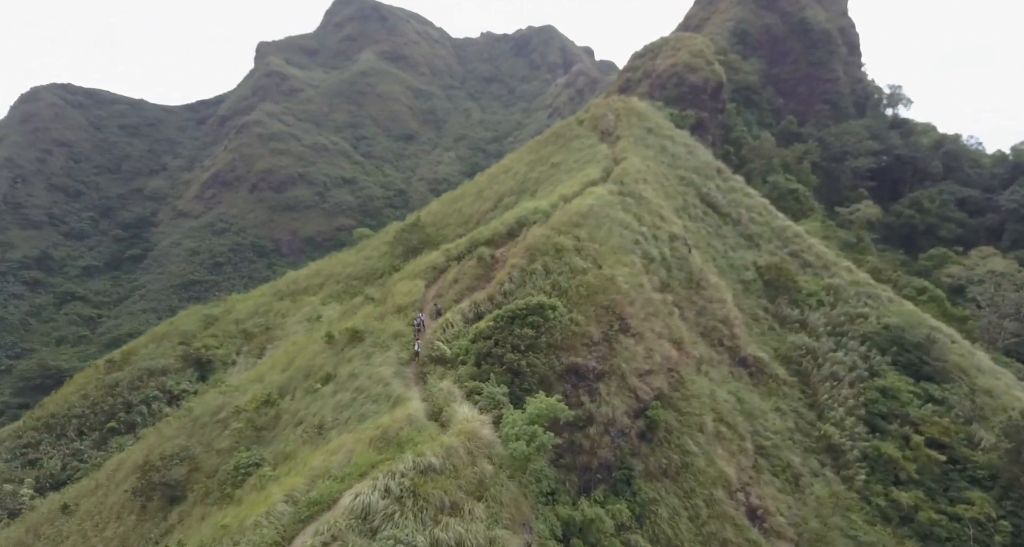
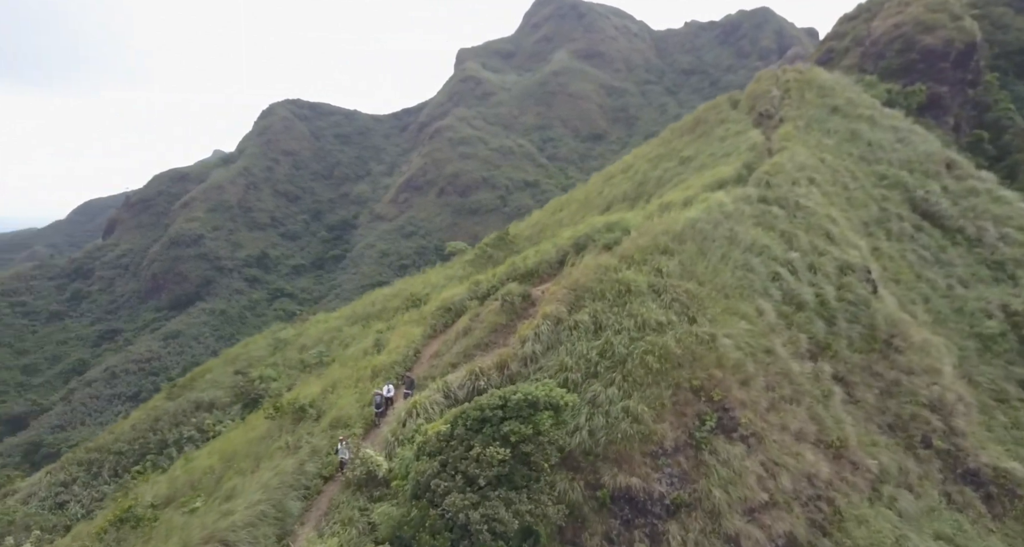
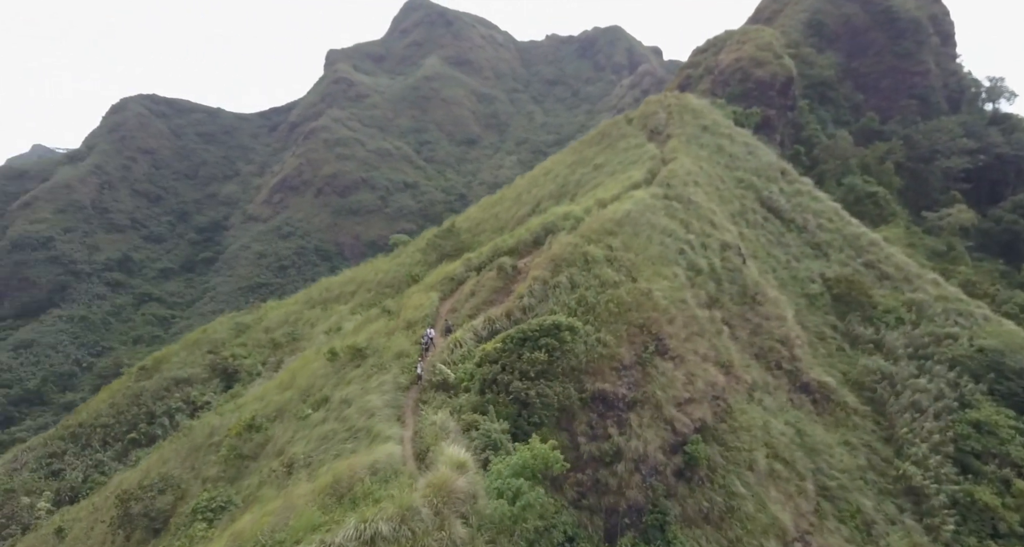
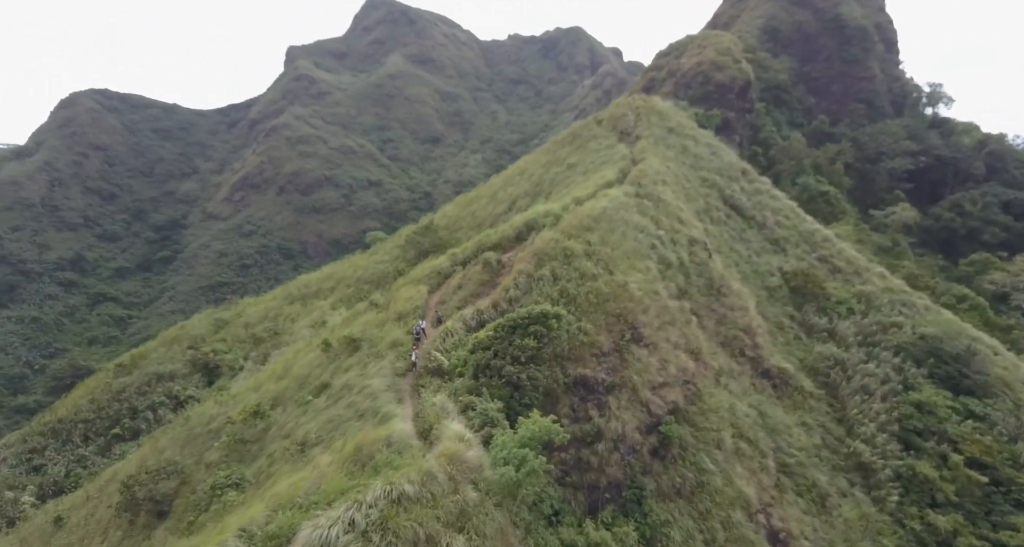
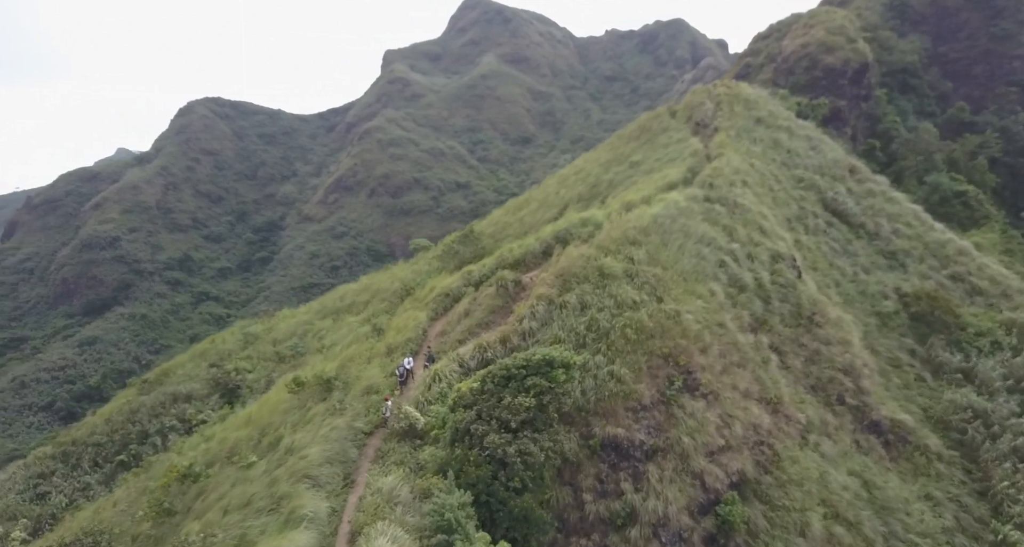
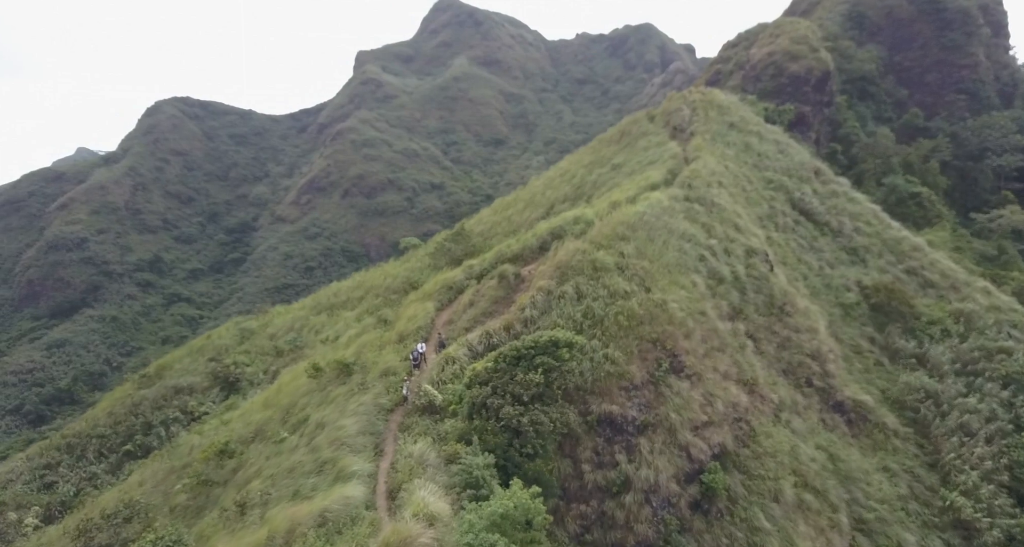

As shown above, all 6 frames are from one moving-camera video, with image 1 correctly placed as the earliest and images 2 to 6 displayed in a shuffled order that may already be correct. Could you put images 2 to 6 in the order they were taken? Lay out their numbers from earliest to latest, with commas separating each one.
4, 3, 6, 5, 2
